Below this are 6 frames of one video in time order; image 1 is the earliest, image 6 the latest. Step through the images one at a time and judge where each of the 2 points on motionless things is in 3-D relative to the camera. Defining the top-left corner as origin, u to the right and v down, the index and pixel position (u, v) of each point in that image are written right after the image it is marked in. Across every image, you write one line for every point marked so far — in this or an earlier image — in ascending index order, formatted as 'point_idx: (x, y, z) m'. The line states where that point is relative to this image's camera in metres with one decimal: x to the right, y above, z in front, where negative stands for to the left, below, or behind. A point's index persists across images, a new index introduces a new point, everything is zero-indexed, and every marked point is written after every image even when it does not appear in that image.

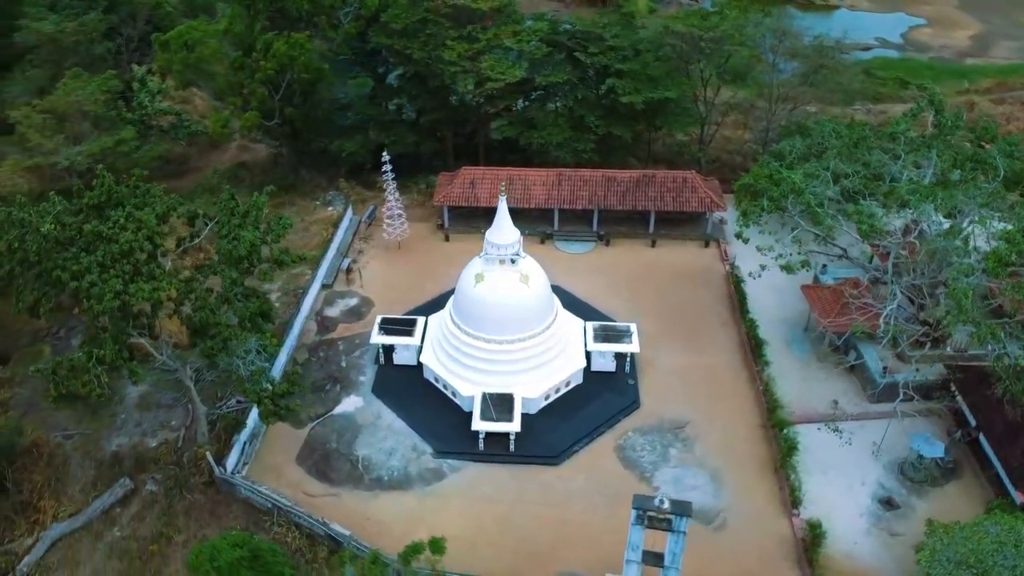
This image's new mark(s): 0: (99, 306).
0: (-9.3, -0.4, +18.1) m
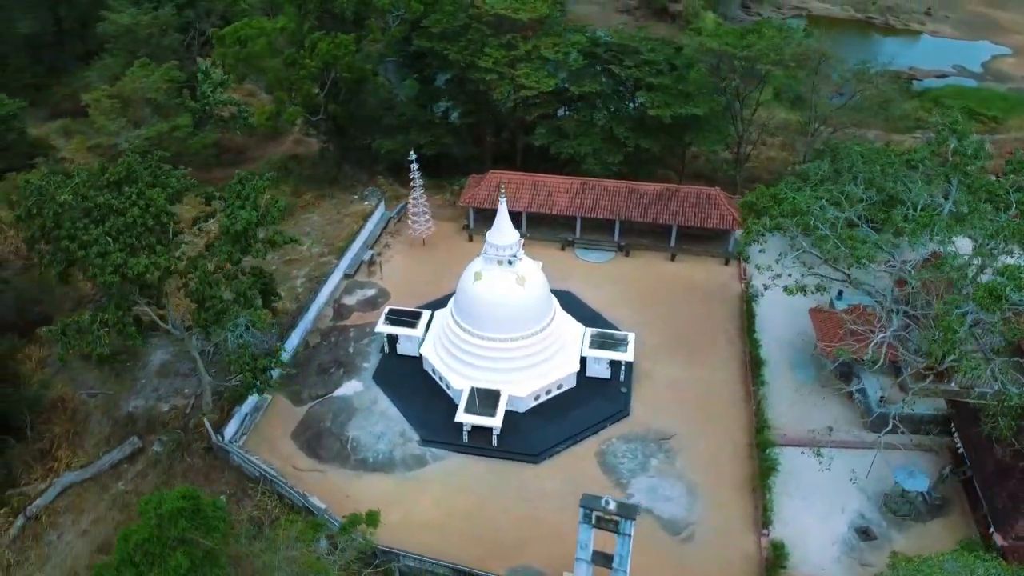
0: (-10.0, +0.4, +19.8) m
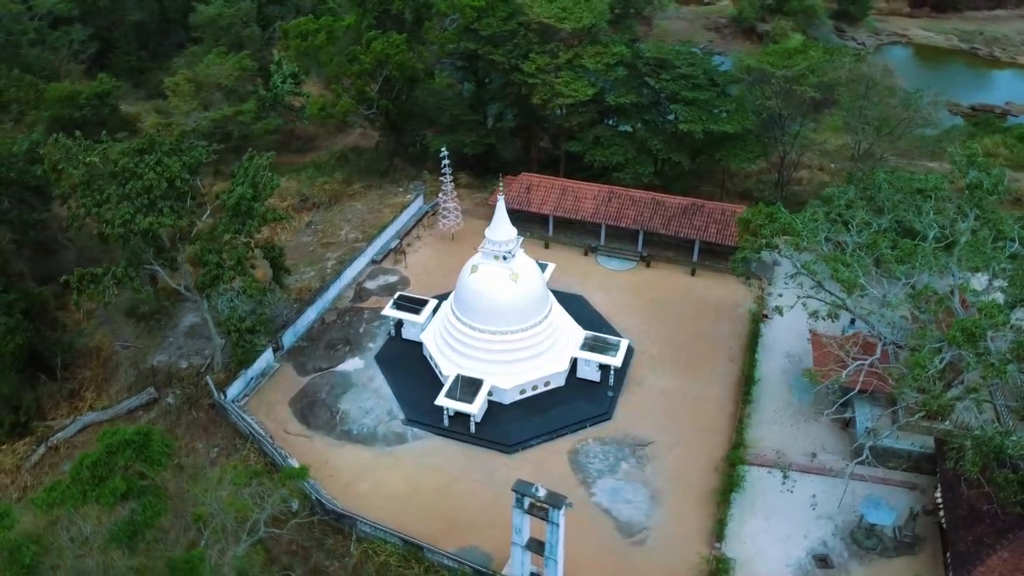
0: (-10.8, +1.6, +22.1) m
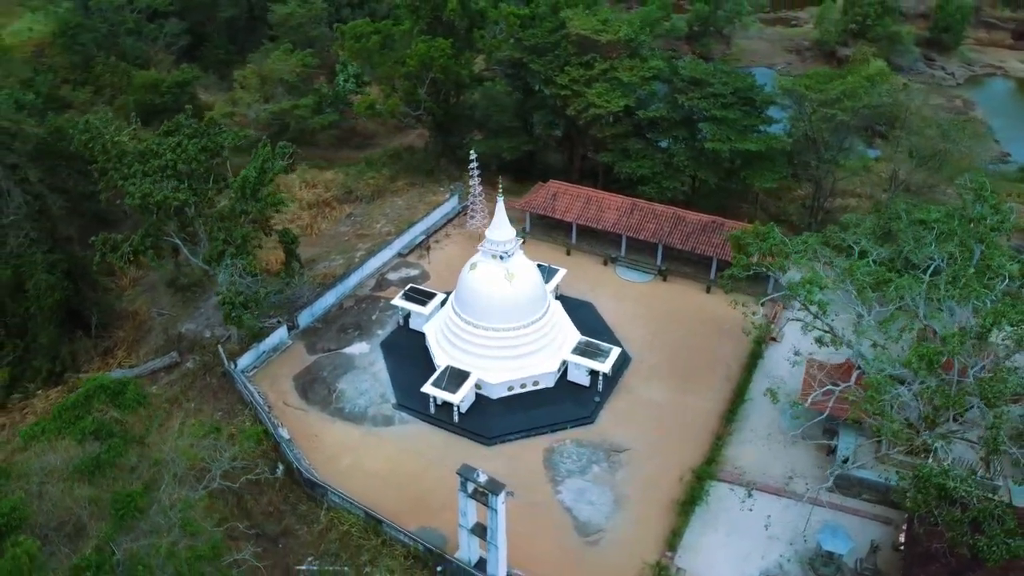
0: (-11.3, +2.6, +24.3) m
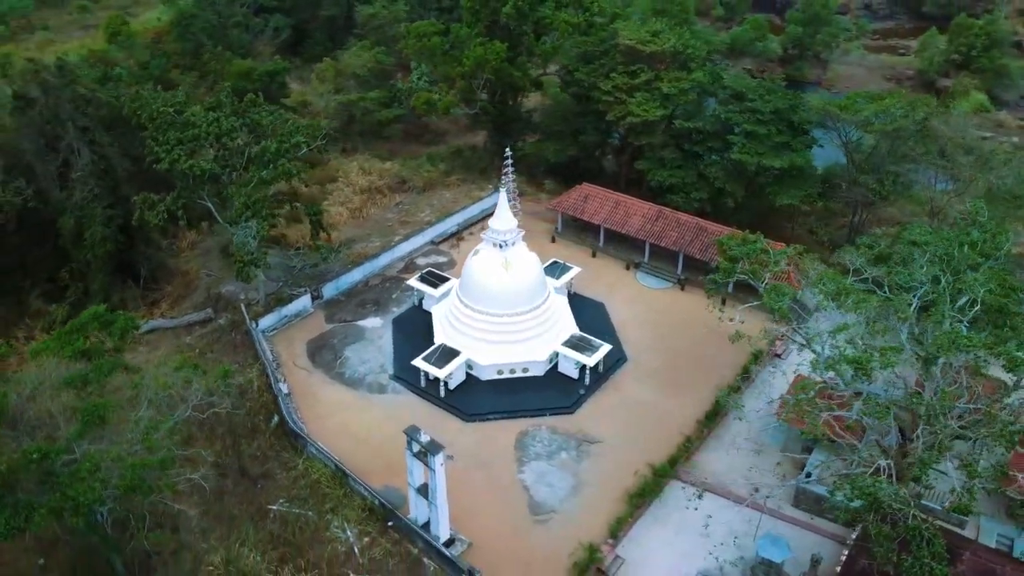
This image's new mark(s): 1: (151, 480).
0: (-11.5, +4.1, +27.3) m
1: (-8.5, -4.5, +18.9) m
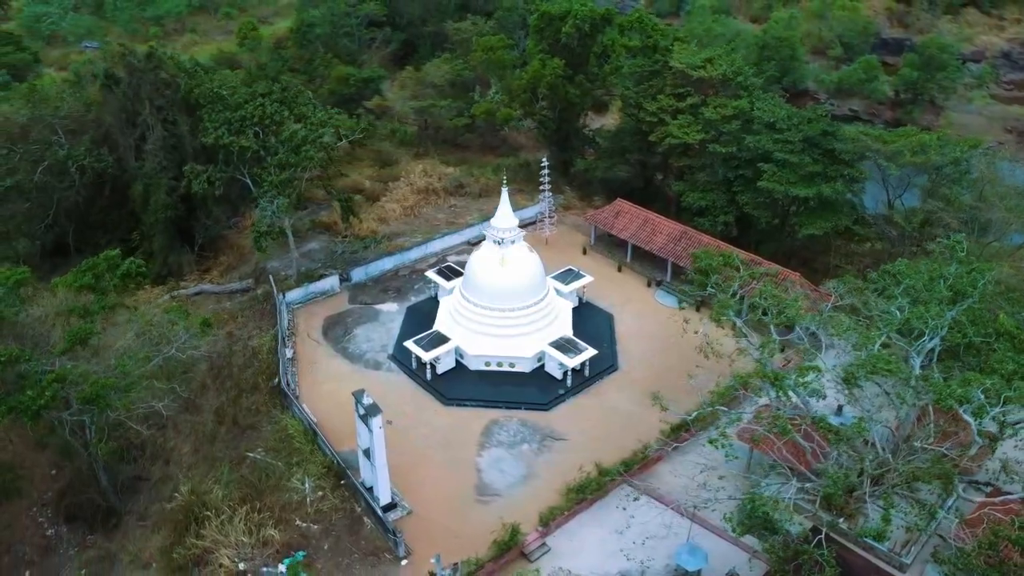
0: (-11.3, +5.5, +30.7) m
1: (-10.7, -3.0, +21.7) m
